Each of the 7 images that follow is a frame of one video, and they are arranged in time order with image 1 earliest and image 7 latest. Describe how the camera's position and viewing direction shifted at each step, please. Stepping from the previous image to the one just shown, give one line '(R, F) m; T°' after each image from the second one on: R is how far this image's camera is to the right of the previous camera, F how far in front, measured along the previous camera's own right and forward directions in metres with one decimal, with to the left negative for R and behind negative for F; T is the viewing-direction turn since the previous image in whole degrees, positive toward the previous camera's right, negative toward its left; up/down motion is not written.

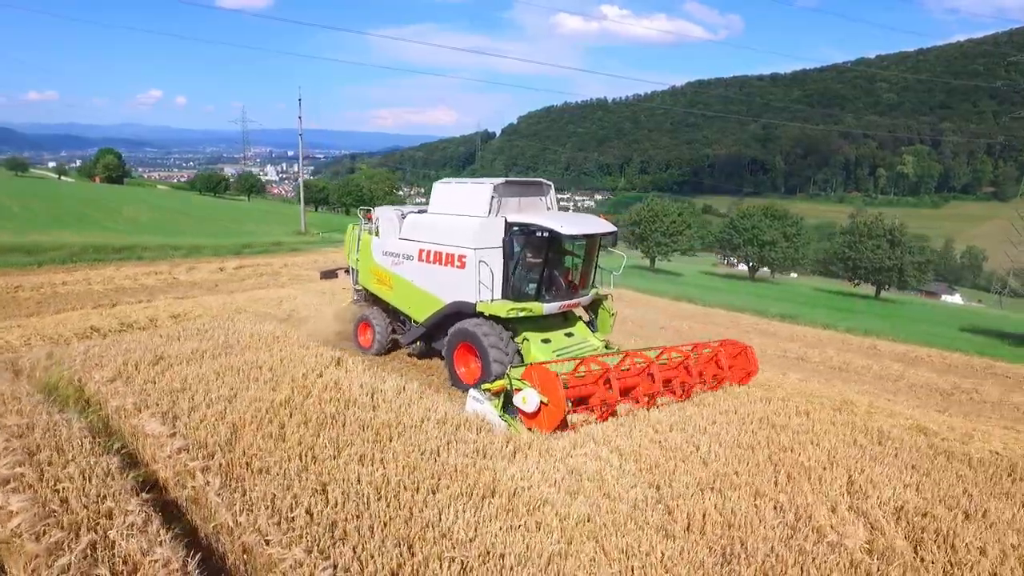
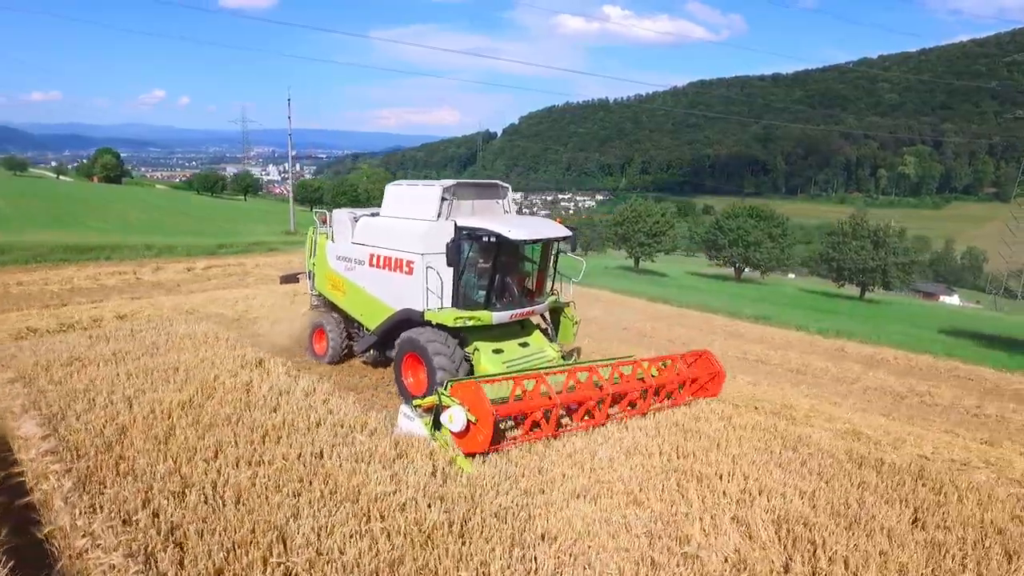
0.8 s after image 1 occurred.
(+0.9, 0.0) m; 0°
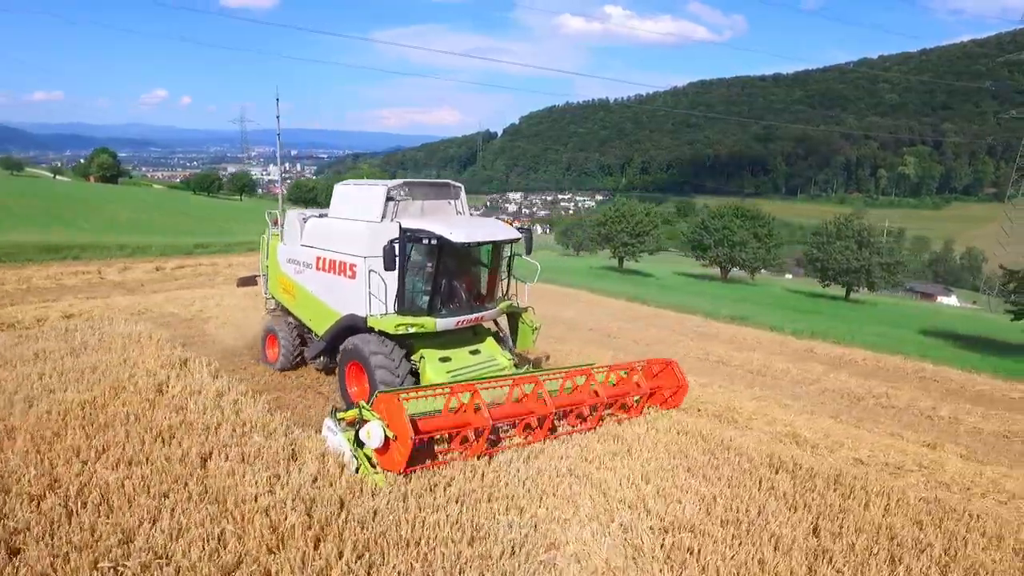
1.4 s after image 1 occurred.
(+0.8, +0.1) m; 0°
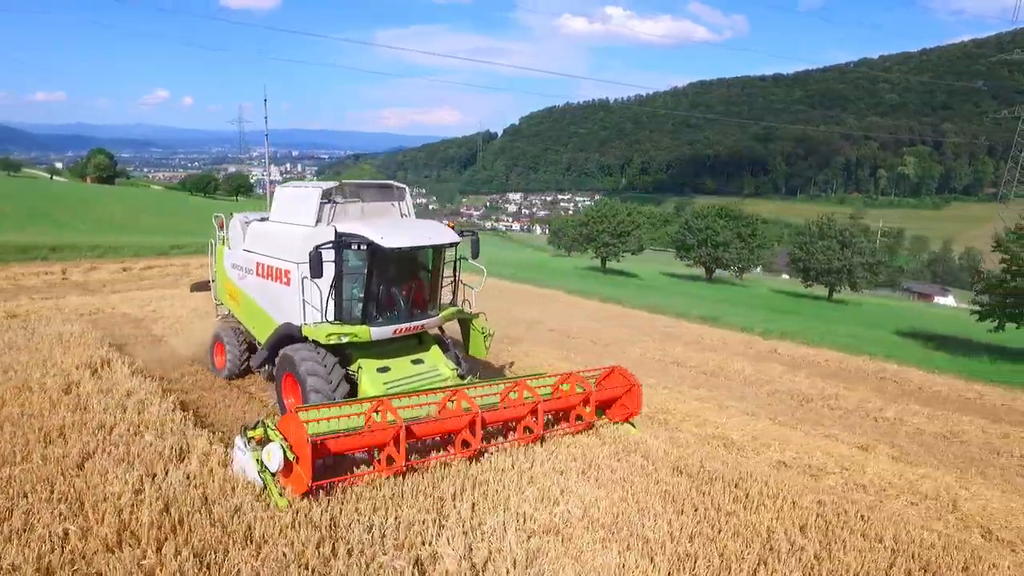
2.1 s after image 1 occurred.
(+0.9, 0.0) m; 0°
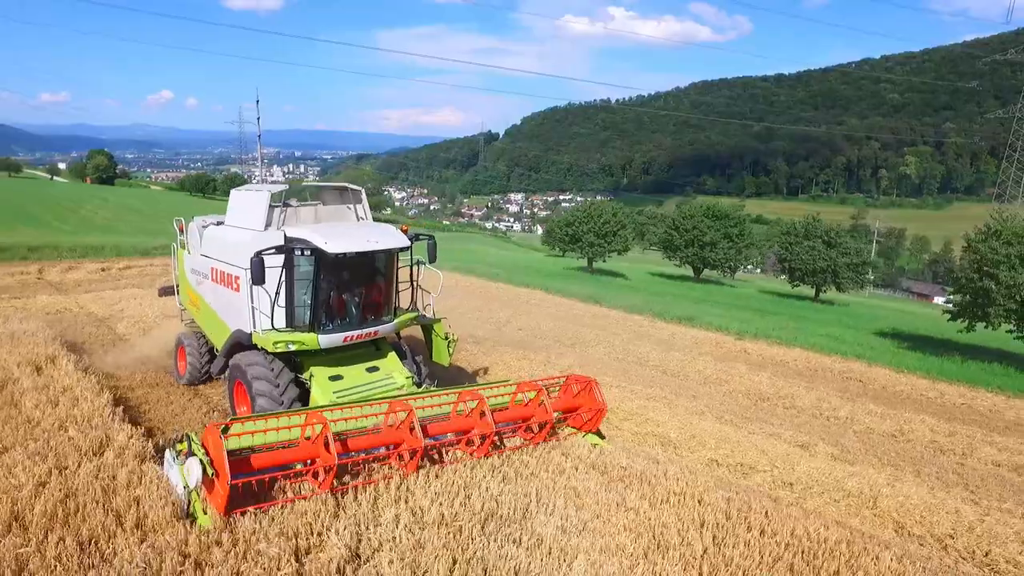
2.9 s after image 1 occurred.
(+0.7, -0.1) m; 0°
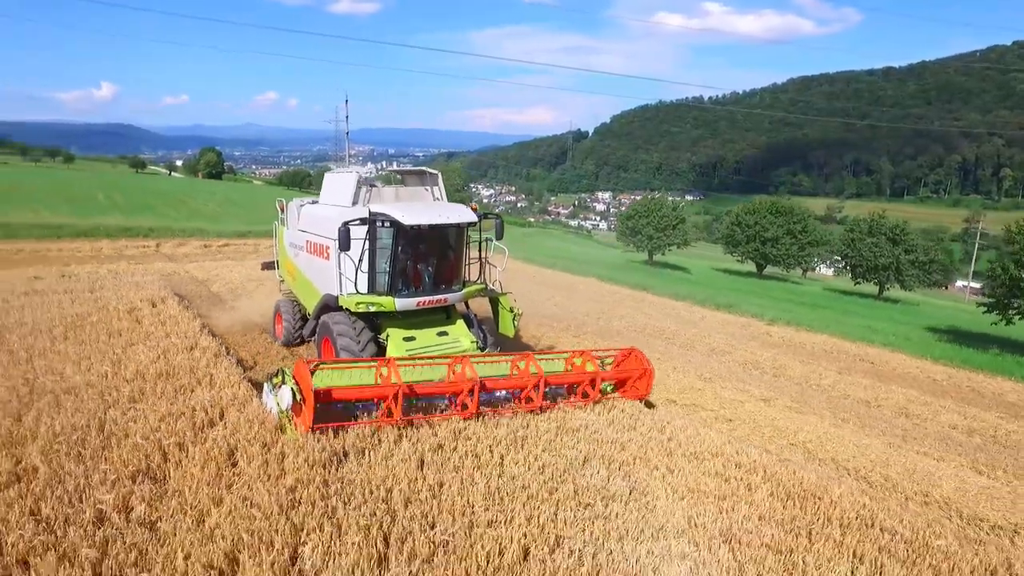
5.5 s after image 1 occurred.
(+1.2, -1.7) m; -7°
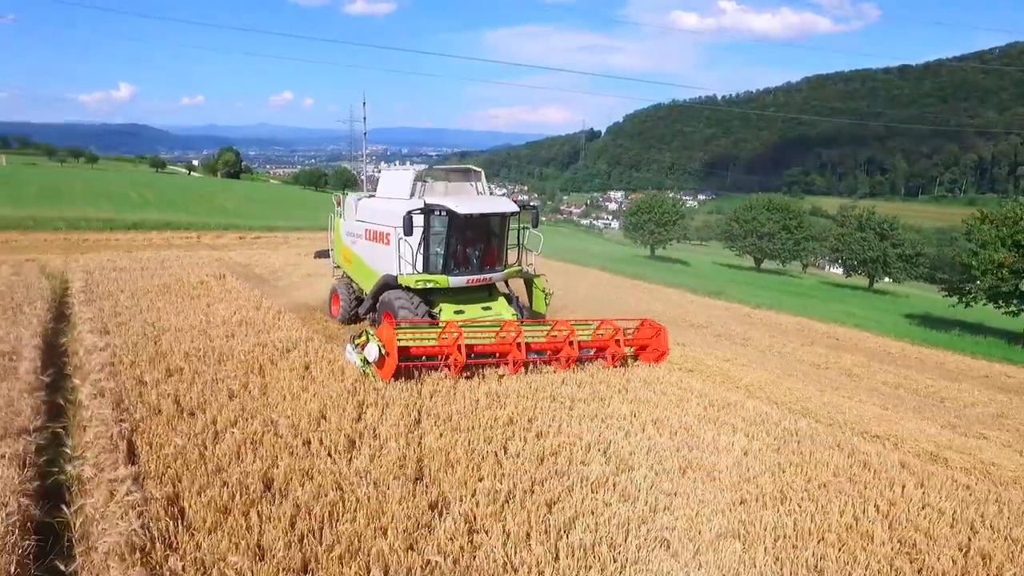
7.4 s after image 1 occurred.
(+0.2, -1.9) m; -1°
